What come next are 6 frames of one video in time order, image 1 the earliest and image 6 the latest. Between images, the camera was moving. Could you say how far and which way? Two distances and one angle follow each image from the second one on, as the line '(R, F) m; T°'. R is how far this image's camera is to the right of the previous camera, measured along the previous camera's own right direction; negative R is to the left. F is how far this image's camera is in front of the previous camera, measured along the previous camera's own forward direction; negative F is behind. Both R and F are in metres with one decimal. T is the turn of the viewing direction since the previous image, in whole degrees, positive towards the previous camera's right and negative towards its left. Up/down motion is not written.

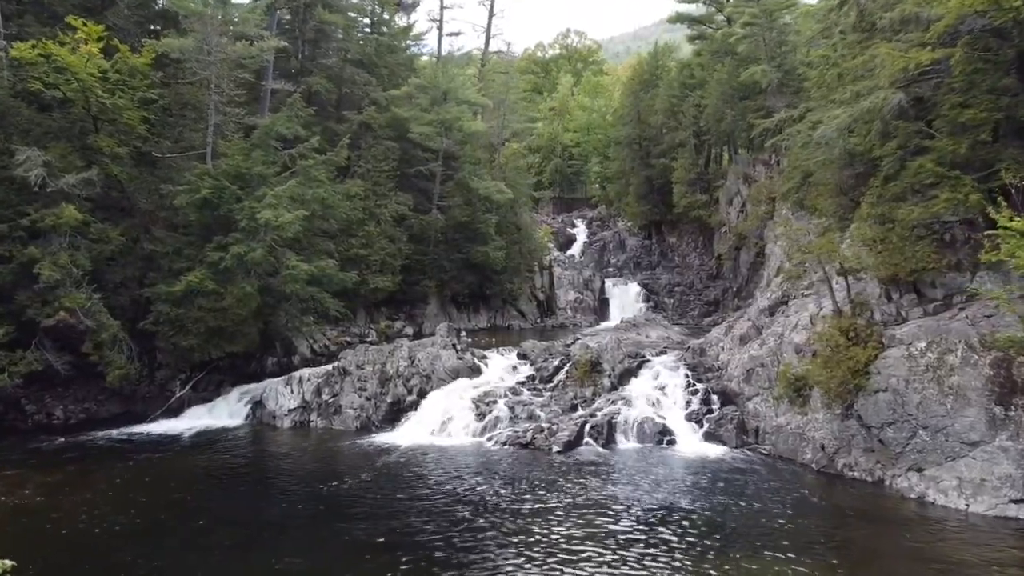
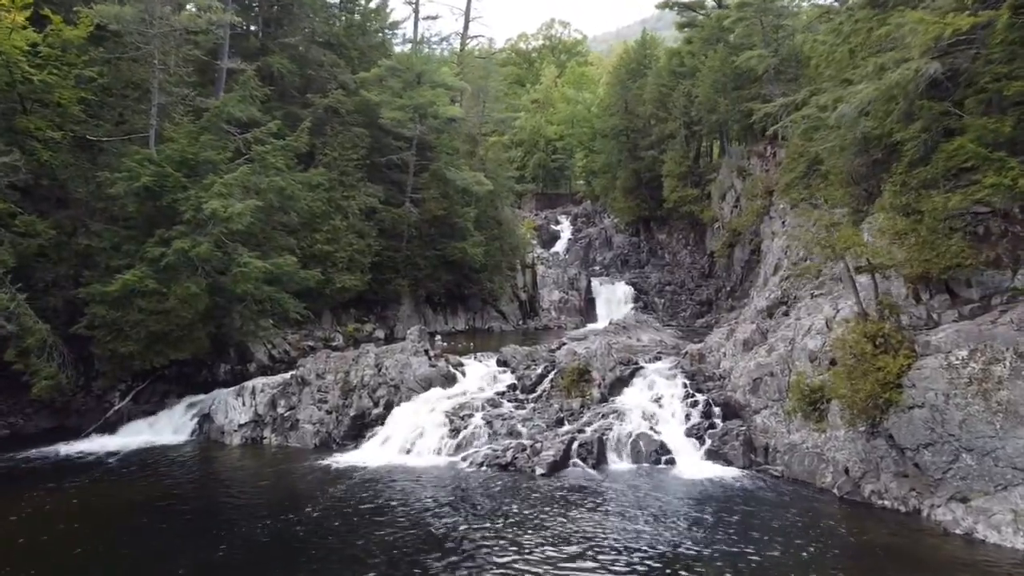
(+0.1, +2.4) m; +1°
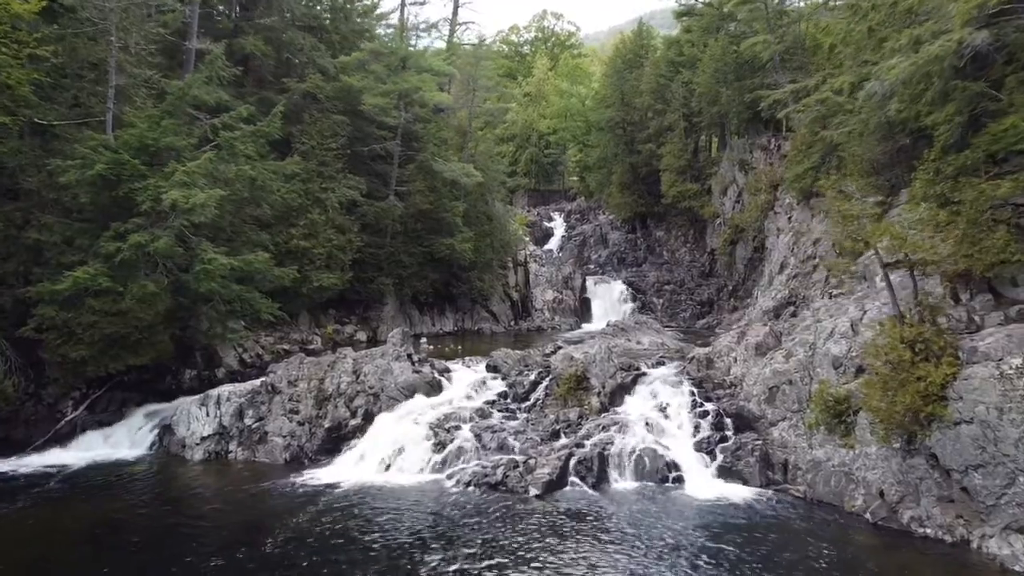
(0.0, +1.8) m; +1°
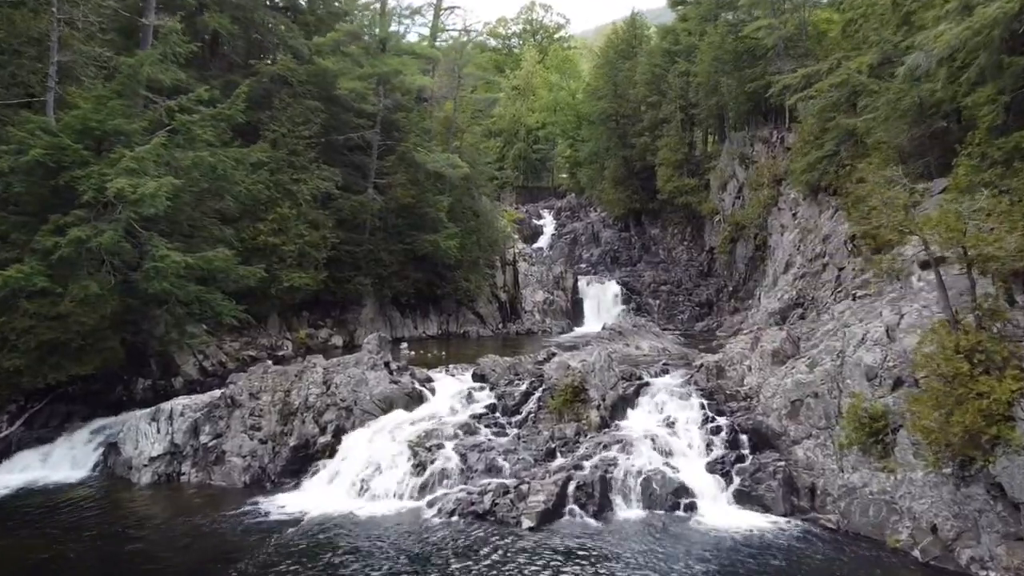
(-0.1, +2.0) m; +1°
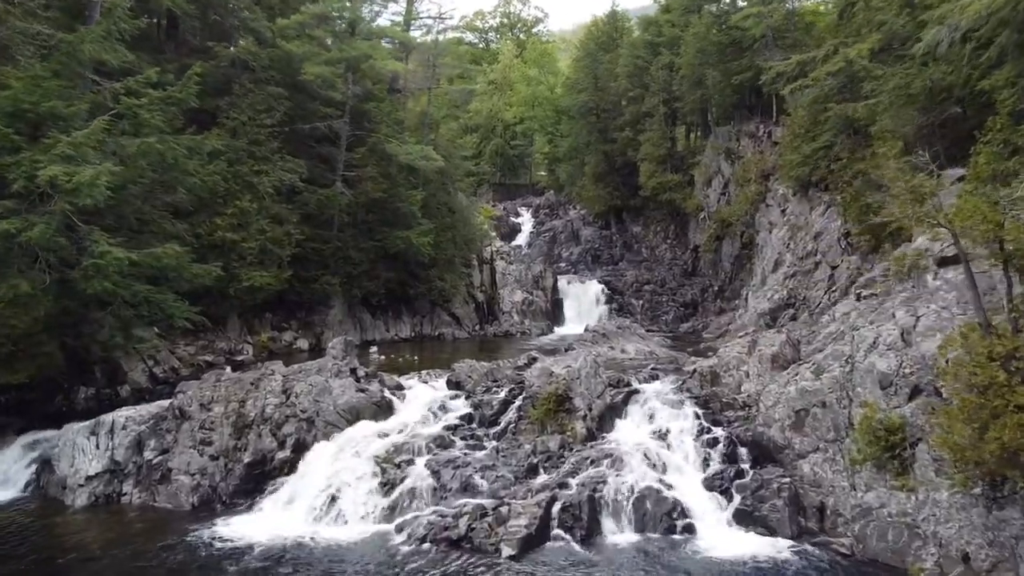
(0.0, +1.4) m; +2°
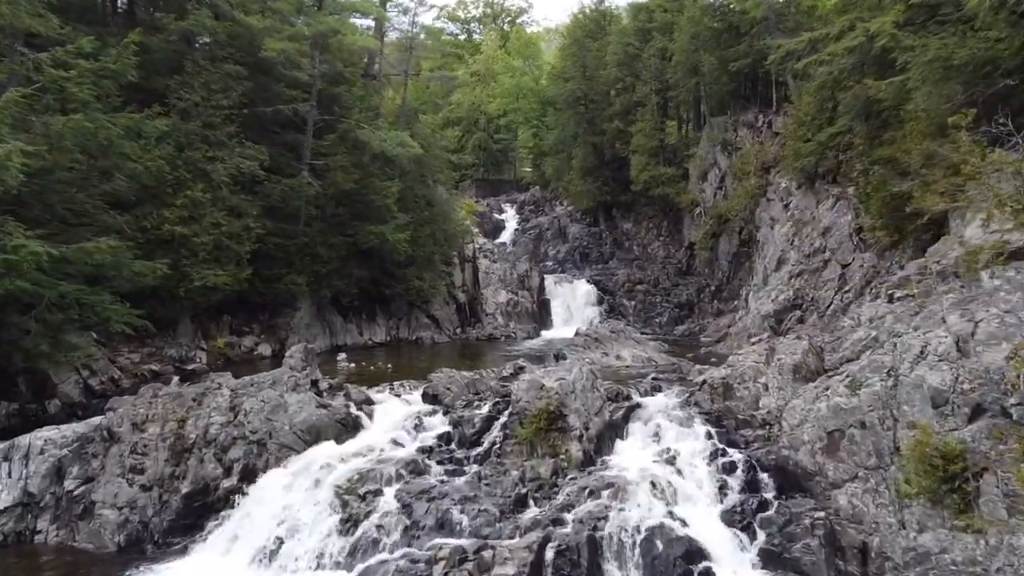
(0.0, +2.1) m; +1°
